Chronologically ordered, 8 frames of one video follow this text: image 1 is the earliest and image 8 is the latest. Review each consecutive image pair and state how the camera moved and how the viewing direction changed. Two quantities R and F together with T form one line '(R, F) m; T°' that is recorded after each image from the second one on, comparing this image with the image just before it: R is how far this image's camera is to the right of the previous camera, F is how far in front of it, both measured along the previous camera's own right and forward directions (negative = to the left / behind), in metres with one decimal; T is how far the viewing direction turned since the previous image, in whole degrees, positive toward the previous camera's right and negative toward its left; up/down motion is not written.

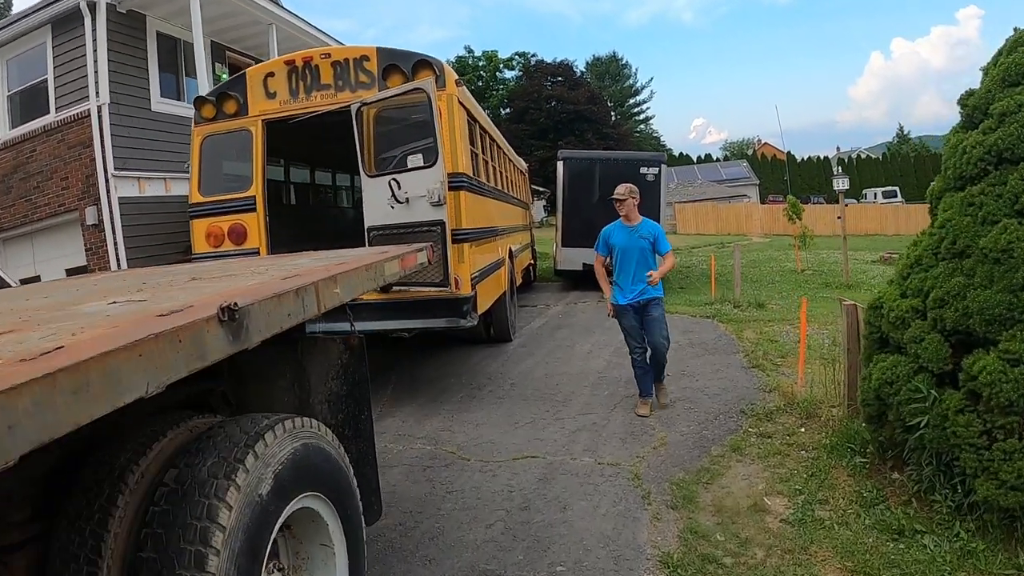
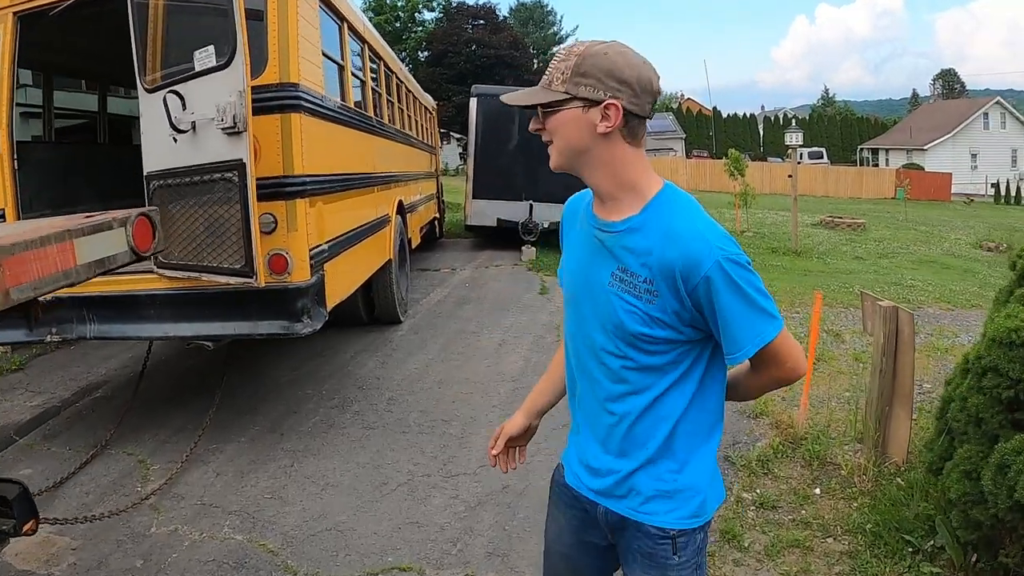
(+0.3, +2.2) m; +6°
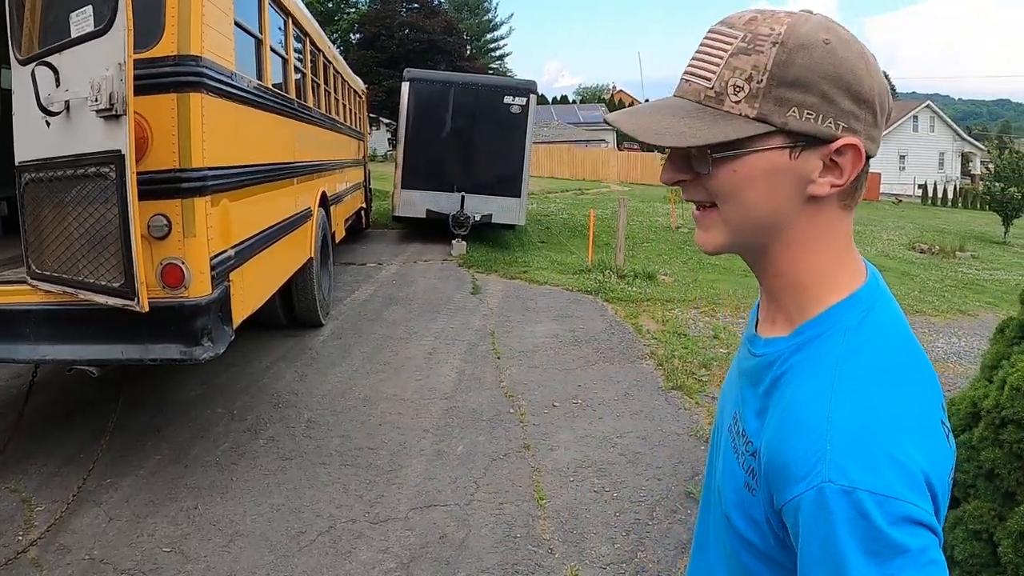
(-0.1, +0.5) m; +5°
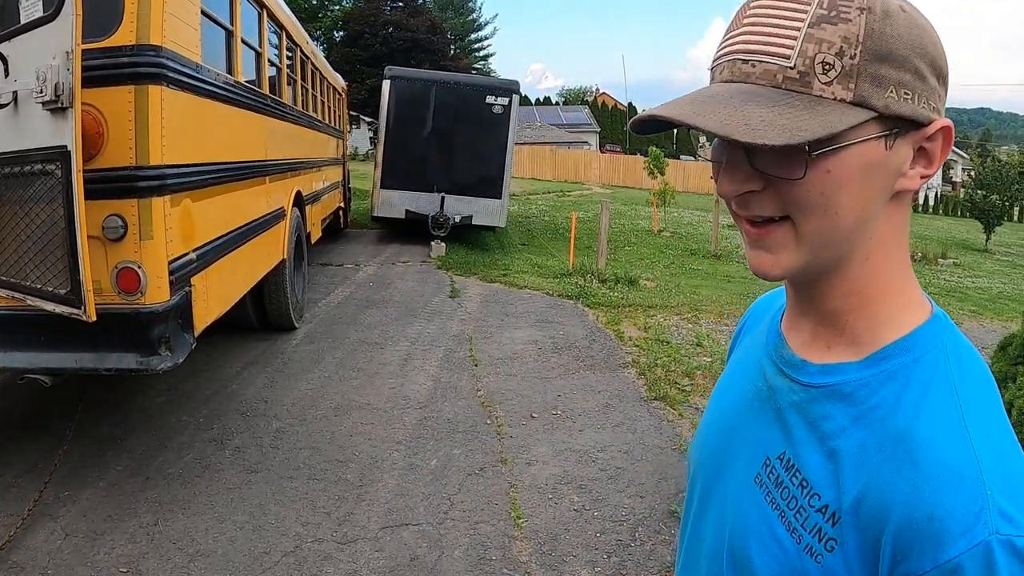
(0.0, +0.2) m; +1°
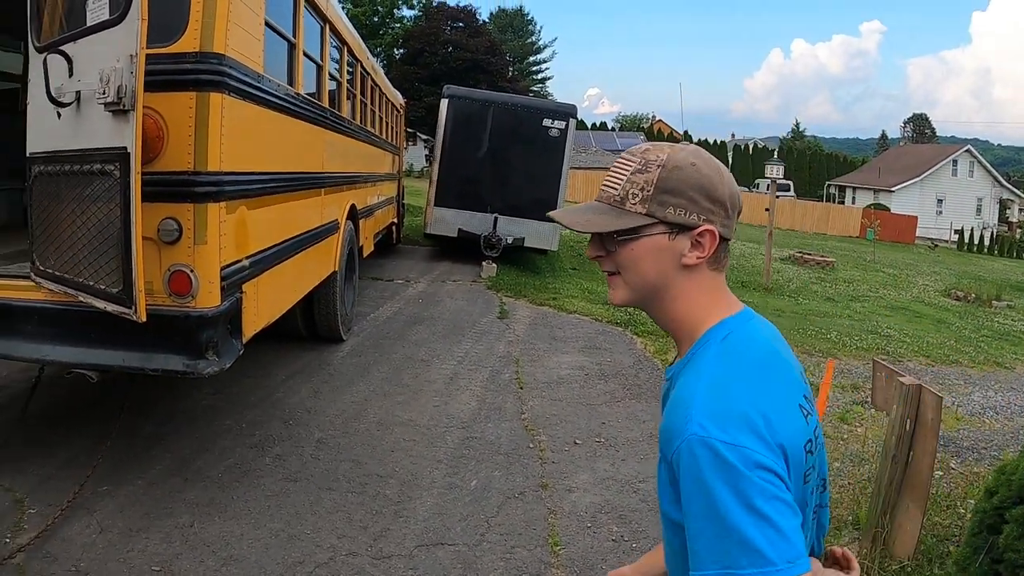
(0.0, +0.1) m; -4°
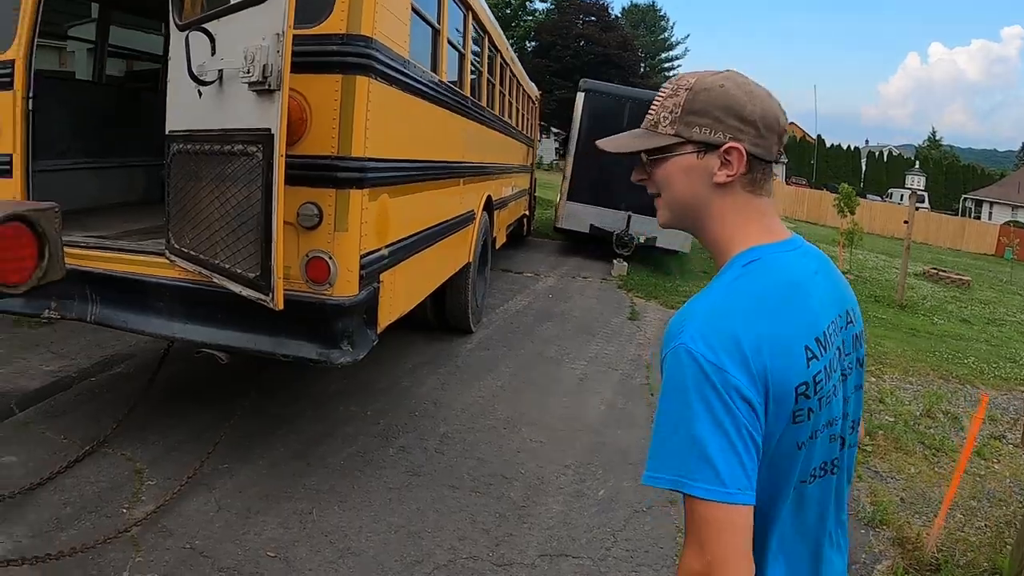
(-0.1, +0.2) m; -8°
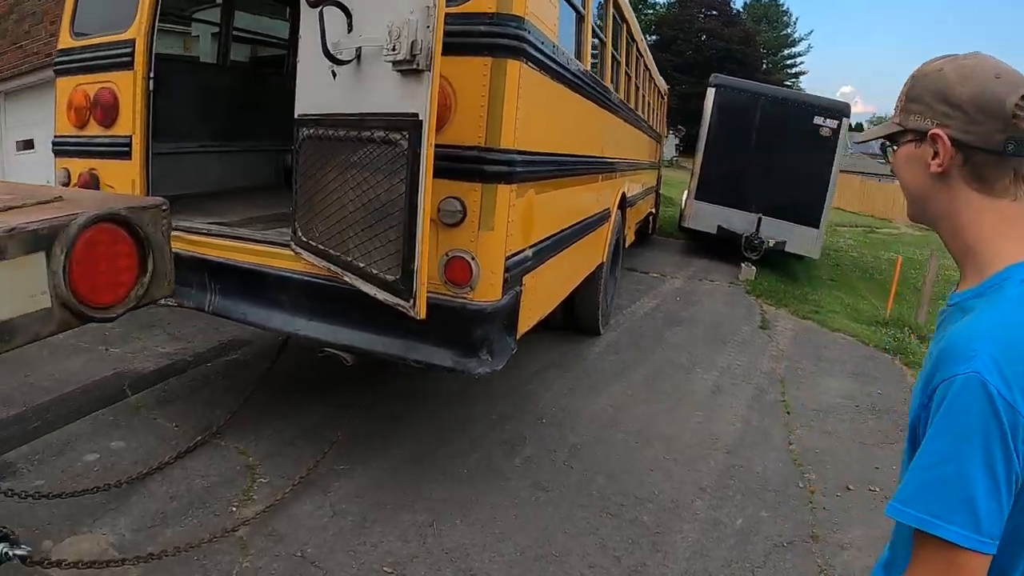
(-0.2, +0.3) m; -8°
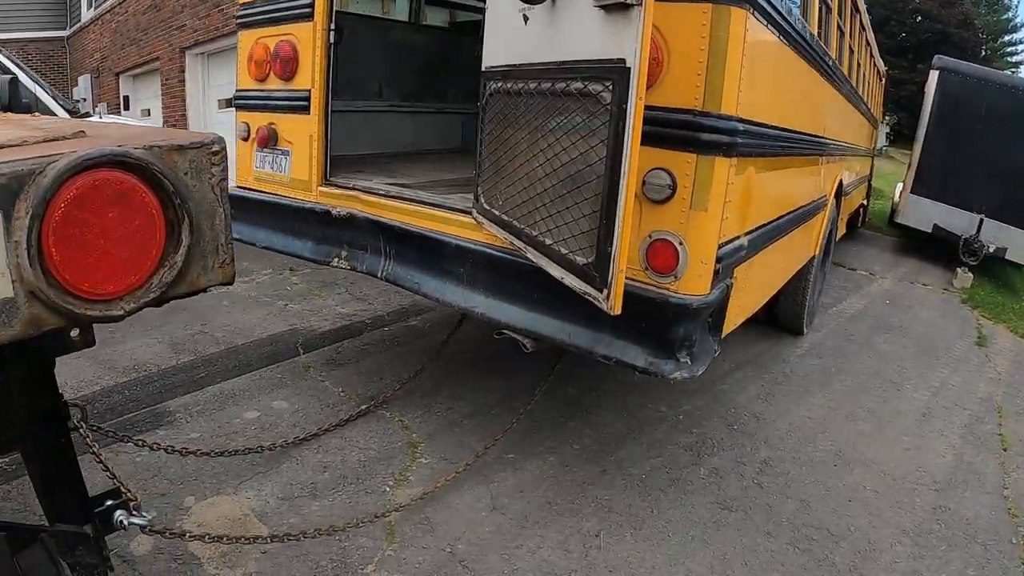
(-0.1, +0.4) m; -12°
